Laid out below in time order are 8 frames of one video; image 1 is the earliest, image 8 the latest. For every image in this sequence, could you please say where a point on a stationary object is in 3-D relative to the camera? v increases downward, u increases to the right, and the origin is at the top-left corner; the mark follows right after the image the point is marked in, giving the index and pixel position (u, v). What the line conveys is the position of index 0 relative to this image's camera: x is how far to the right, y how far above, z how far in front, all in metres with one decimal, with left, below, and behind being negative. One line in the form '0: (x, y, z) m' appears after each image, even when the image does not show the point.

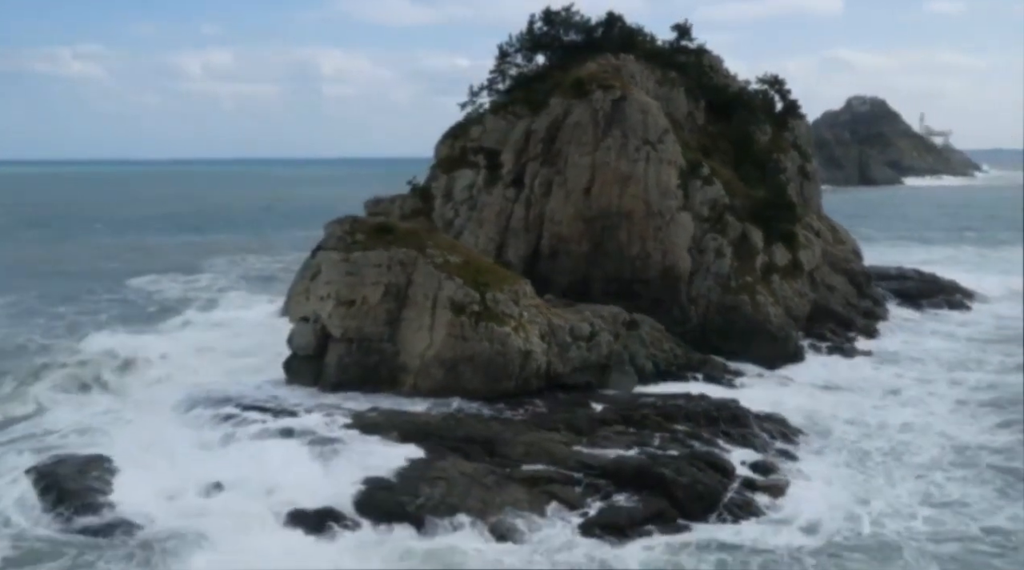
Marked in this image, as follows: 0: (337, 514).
0: (-2.7, -3.7, +14.5) m
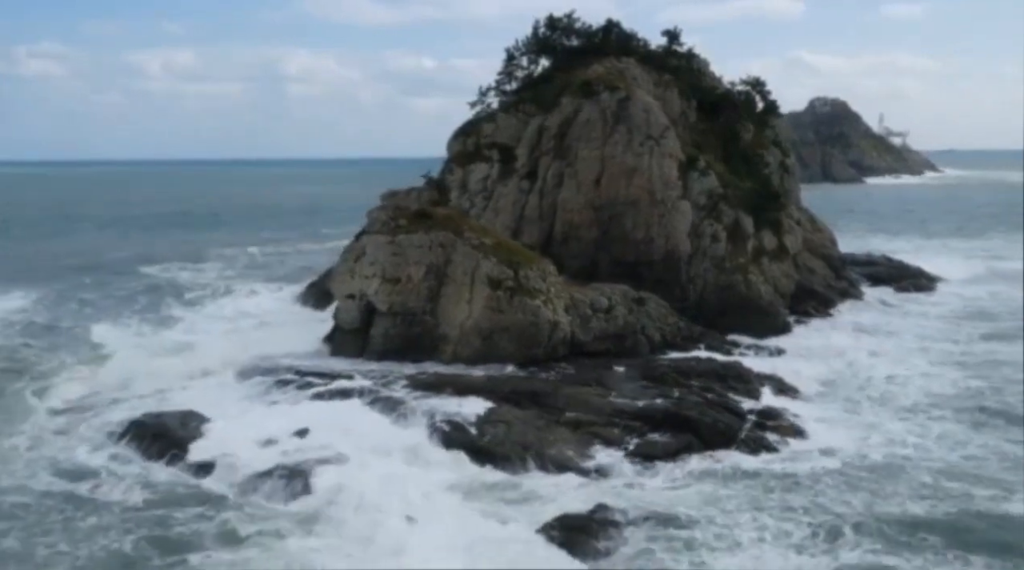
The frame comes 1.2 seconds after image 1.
0: (-1.7, -3.1, +17.0) m
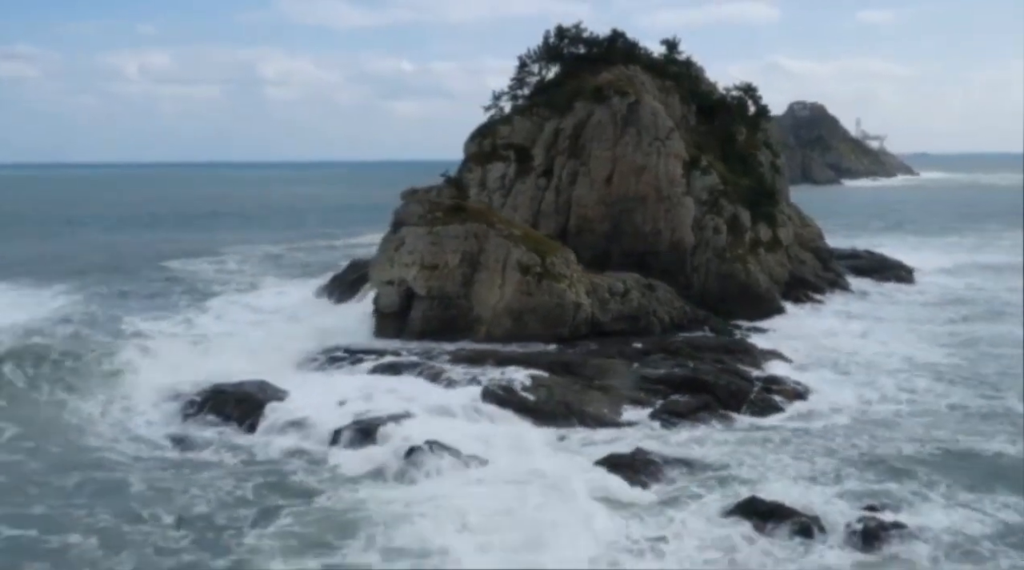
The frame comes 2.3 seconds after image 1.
0: (-0.8, -2.7, +19.5) m
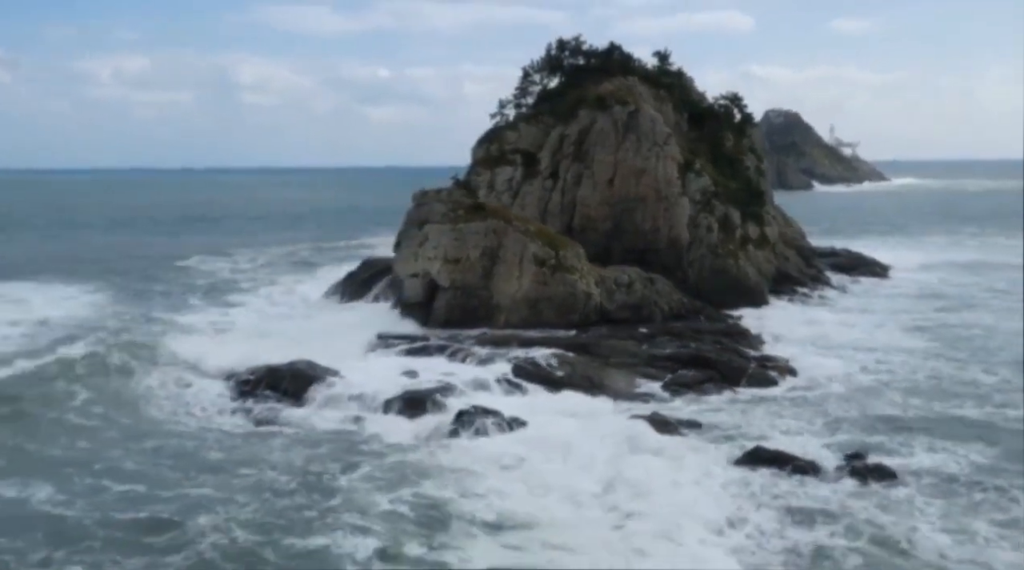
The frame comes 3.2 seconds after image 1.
0: (-0.1, -2.4, +22.1) m
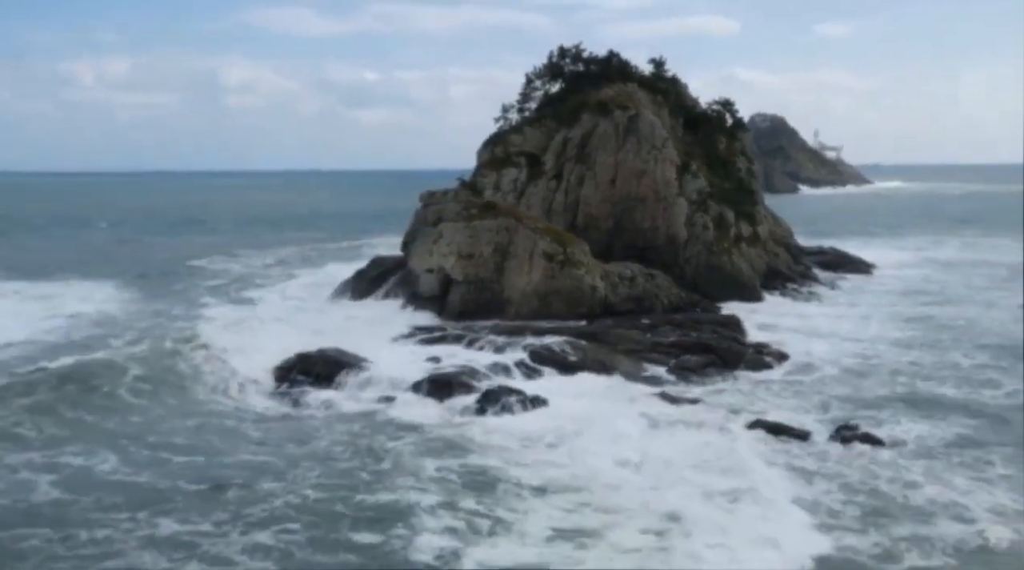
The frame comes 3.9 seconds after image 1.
0: (+0.4, -2.2, +23.9) m
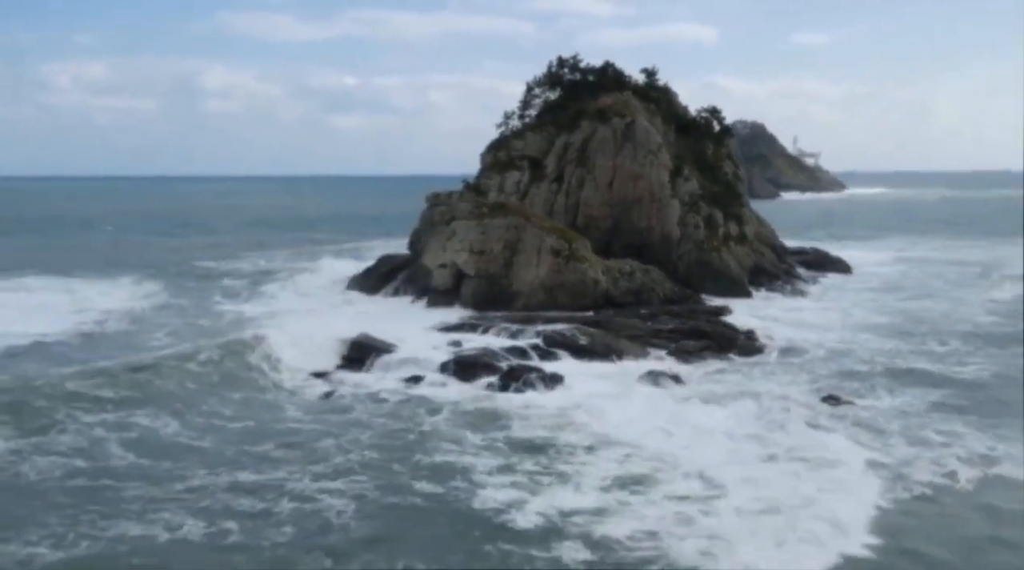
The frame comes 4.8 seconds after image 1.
0: (+0.8, -1.9, +26.2) m
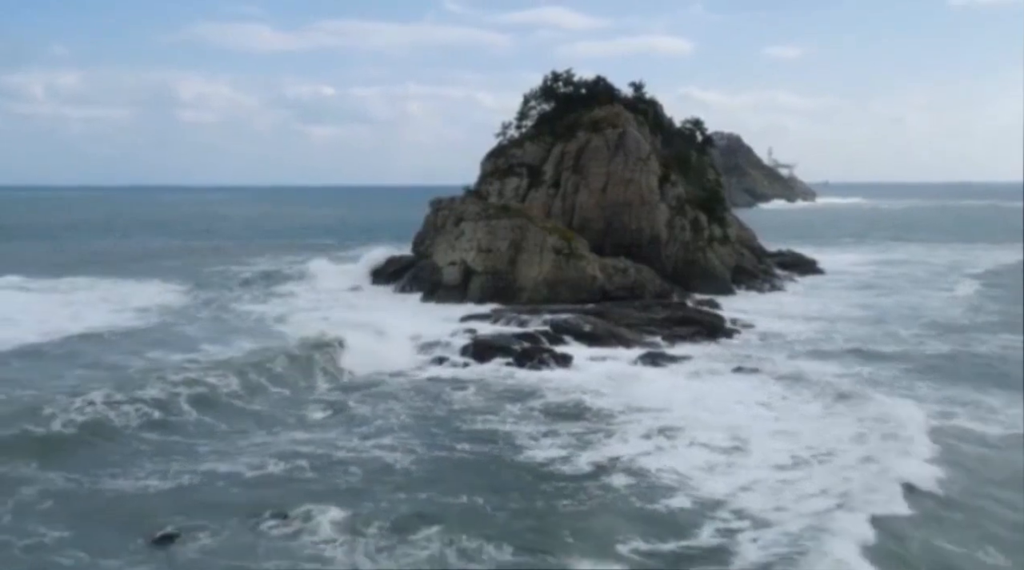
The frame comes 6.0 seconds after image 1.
0: (+1.2, -1.7, +29.2) m
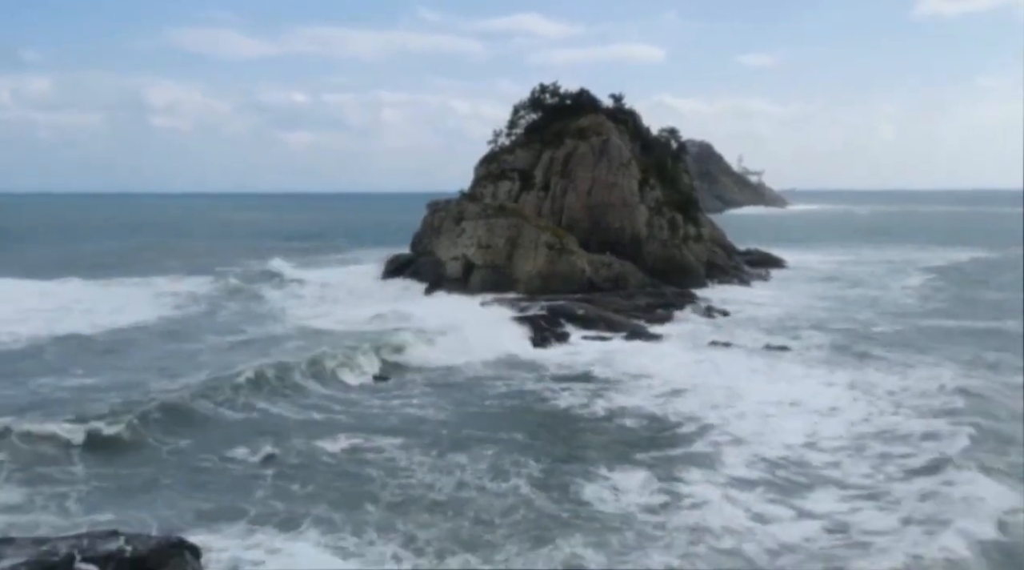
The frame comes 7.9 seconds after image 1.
0: (+1.3, -1.3, +33.2) m
